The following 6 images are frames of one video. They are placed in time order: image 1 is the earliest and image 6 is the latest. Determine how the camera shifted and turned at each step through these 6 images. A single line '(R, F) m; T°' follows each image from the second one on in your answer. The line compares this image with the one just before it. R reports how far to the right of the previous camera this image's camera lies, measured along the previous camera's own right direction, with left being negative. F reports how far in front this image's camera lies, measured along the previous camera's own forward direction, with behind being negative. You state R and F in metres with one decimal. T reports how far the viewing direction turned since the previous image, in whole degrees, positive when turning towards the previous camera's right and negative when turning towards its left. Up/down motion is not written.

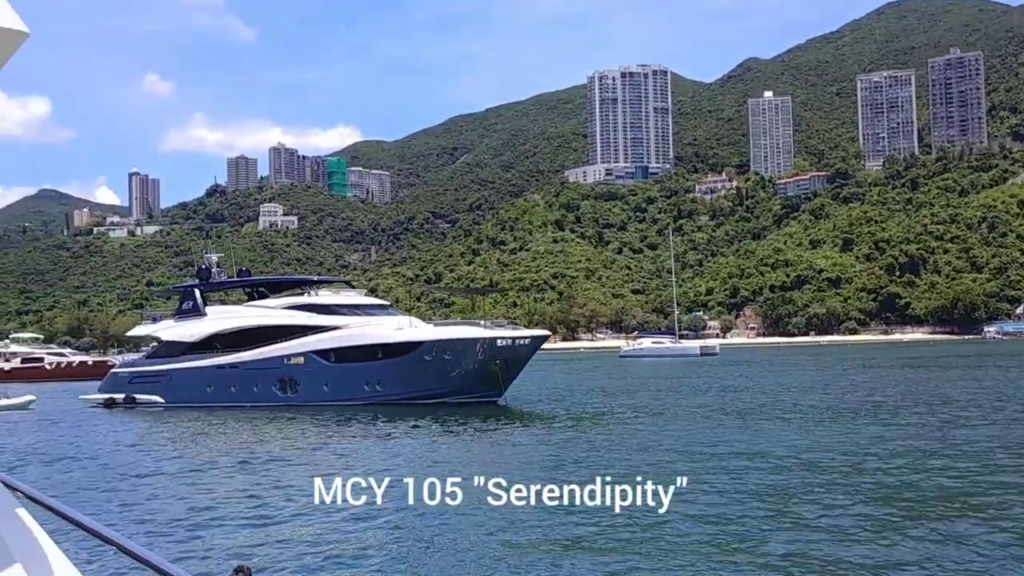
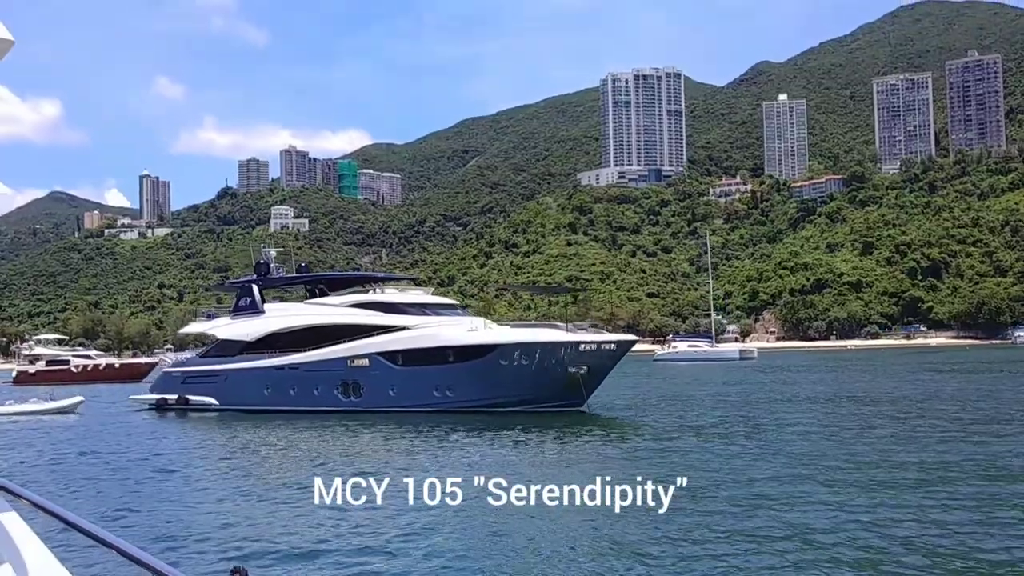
(-1.3, +1.0) m; -1°
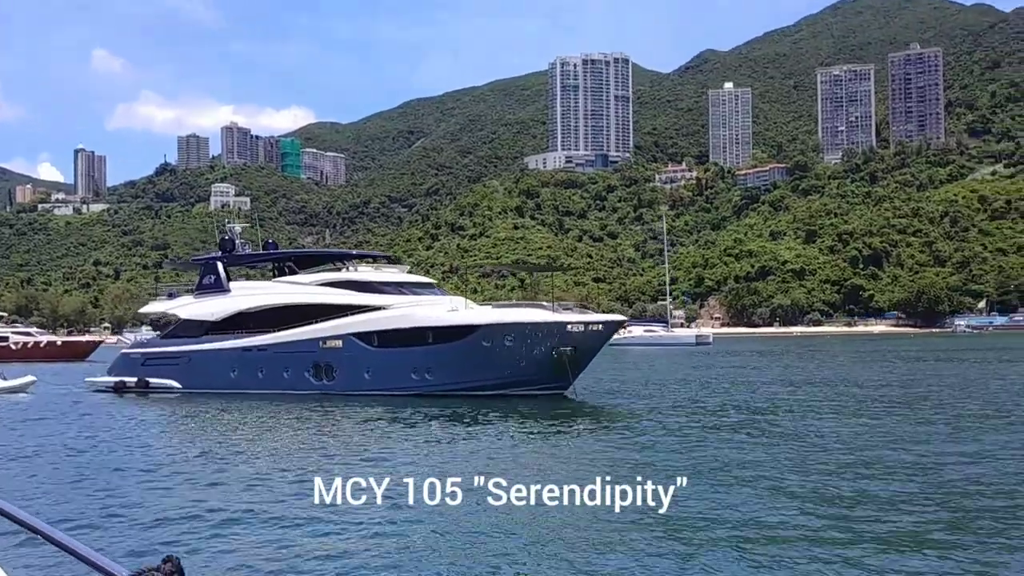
(-0.7, +0.7) m; +4°
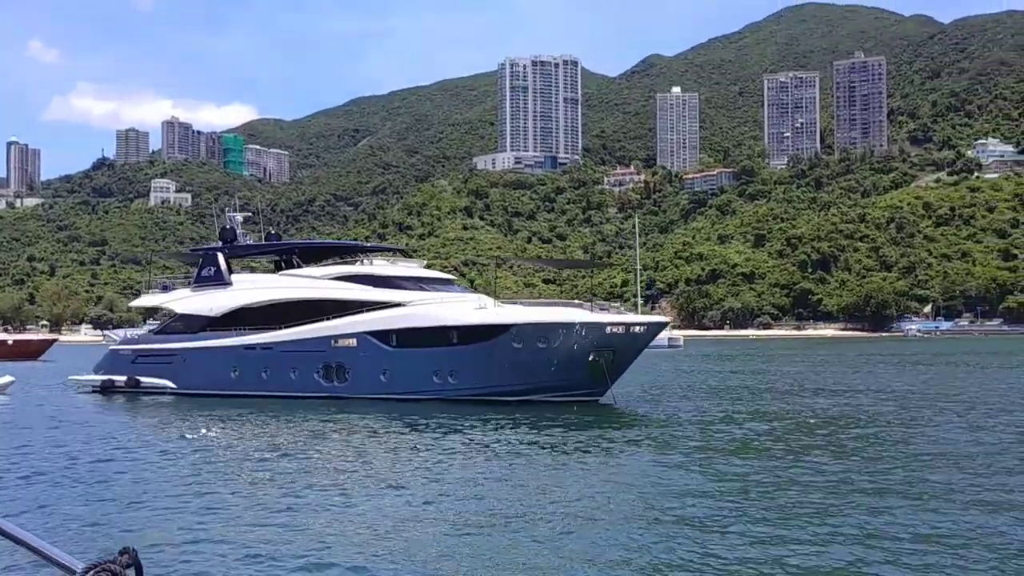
(-1.3, +1.0) m; +4°
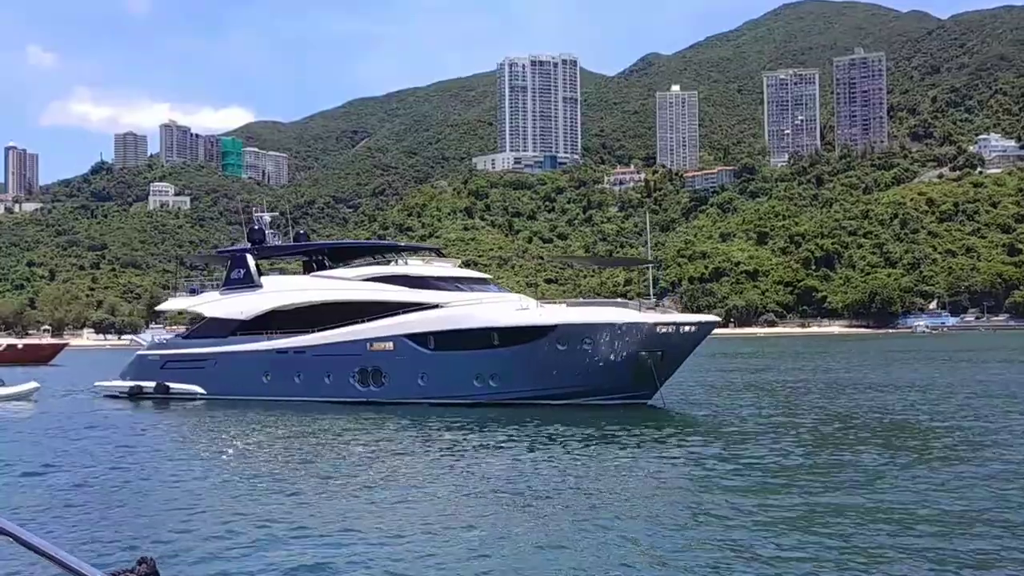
(-0.6, +0.5) m; 0°
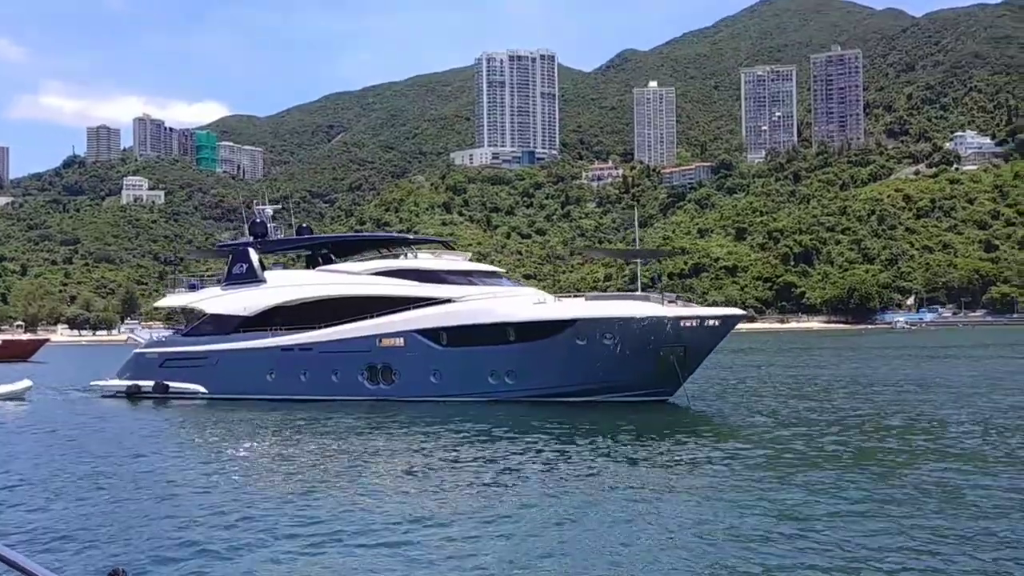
(-0.5, +0.4) m; +1°
